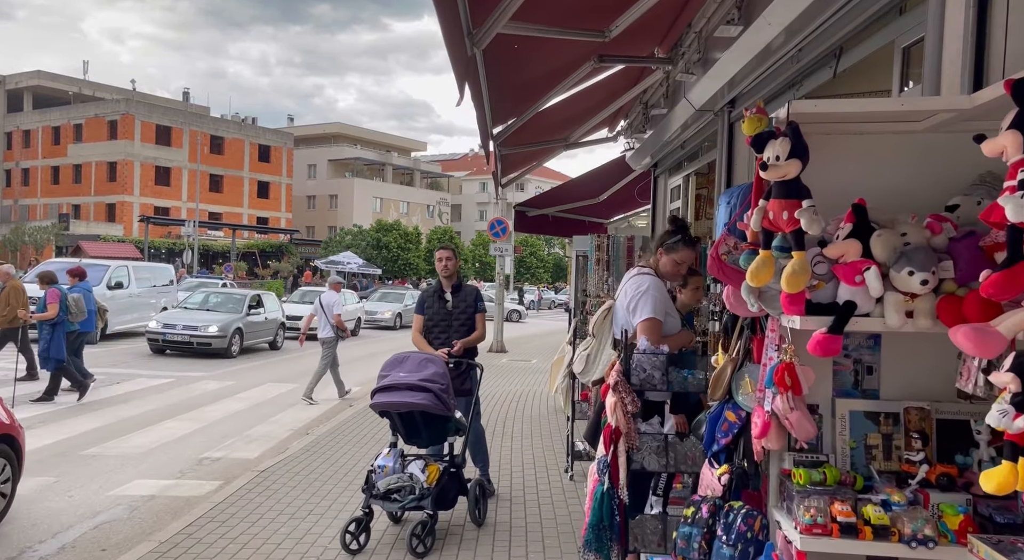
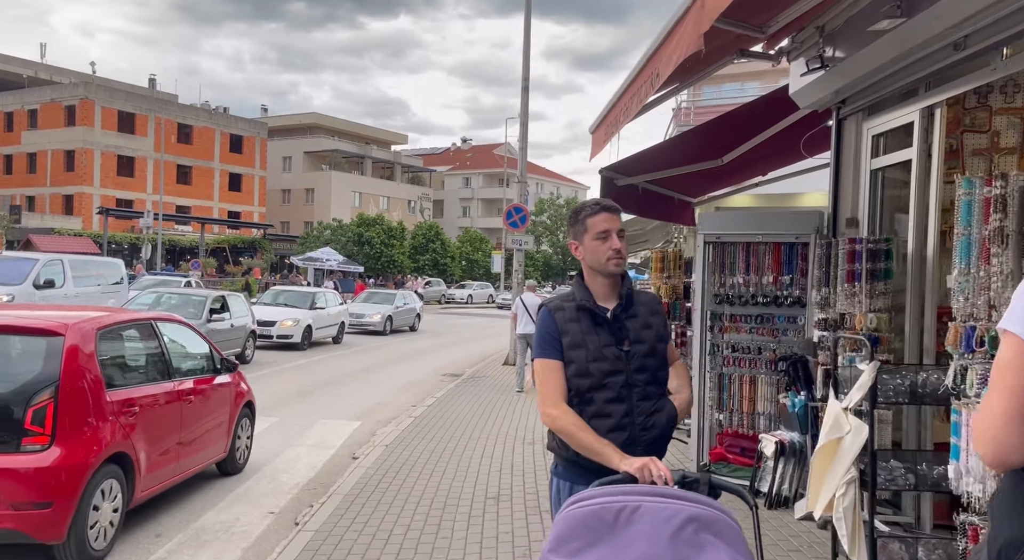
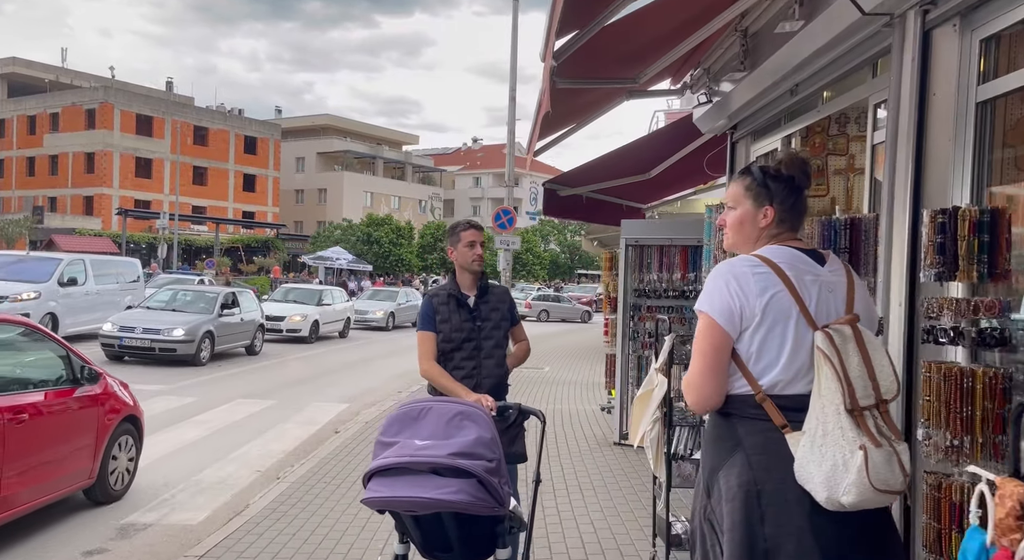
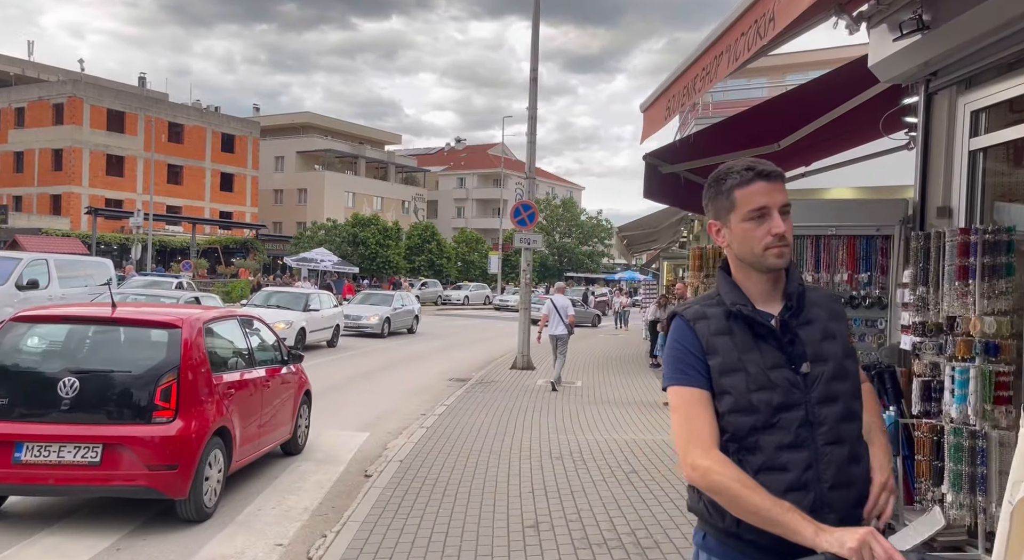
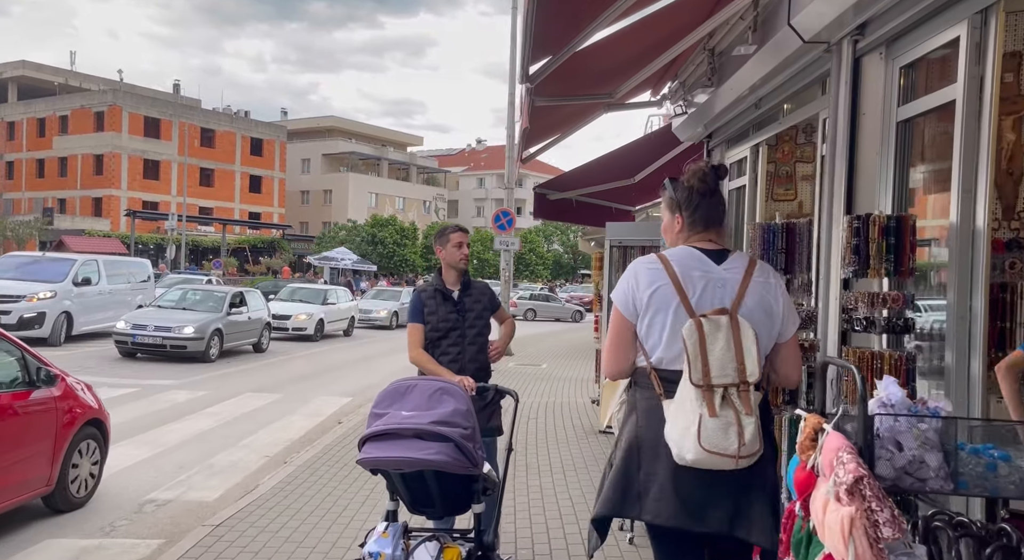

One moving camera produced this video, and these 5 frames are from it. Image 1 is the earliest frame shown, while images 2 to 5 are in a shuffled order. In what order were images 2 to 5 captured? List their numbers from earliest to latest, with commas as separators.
5, 3, 2, 4
